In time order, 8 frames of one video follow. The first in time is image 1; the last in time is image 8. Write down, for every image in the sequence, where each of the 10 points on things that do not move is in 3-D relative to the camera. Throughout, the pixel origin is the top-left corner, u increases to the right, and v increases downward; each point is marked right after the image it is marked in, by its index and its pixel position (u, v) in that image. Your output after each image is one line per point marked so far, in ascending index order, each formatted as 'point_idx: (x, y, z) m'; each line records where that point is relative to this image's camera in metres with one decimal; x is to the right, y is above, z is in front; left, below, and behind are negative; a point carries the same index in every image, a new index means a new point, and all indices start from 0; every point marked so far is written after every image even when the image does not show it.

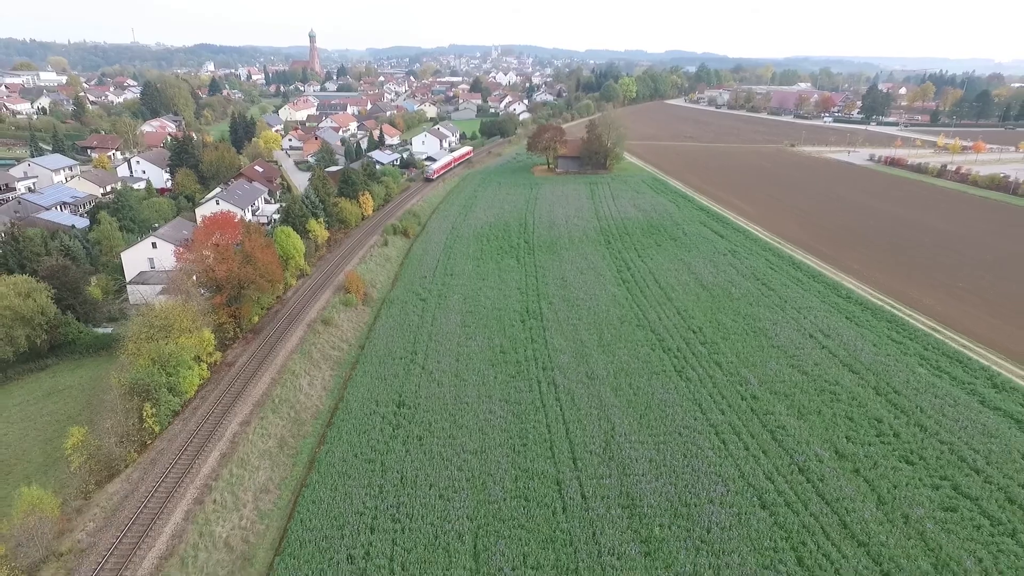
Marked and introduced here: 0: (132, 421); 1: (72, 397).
0: (-9.7, -3.4, +15.8) m
1: (-13.6, -3.3, +19.1) m
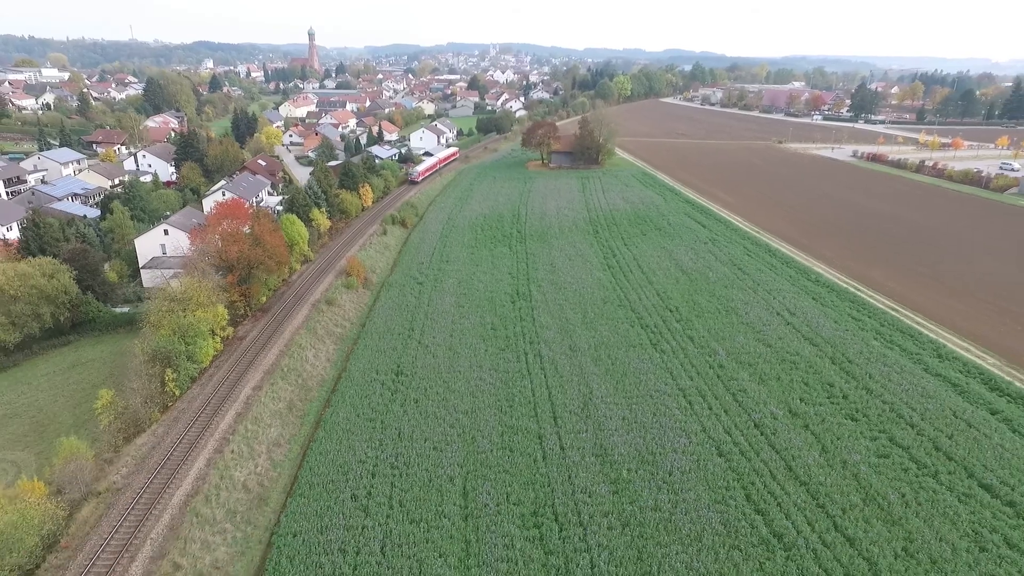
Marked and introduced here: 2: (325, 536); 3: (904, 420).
0: (-10.0, -2.7, +17.4) m
1: (-14.0, -2.6, +20.7) m
2: (-3.9, -5.1, +12.7) m
3: (+9.8, -3.3, +15.5) m
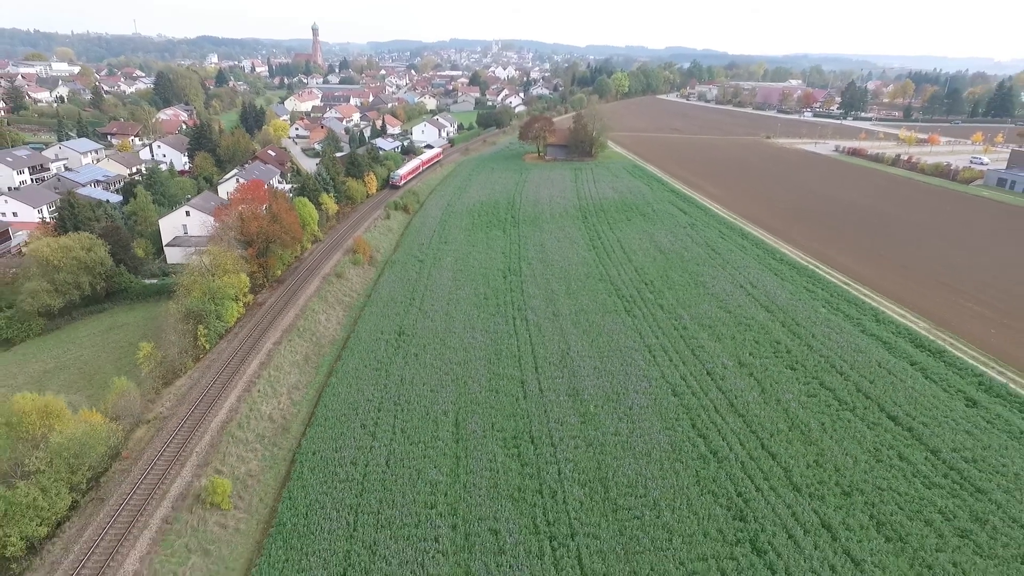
0: (-10.4, -1.7, +20.0) m
1: (-14.4, -1.5, +23.3) m
2: (-4.3, -4.0, +15.3) m
3: (+9.4, -2.3, +18.0) m
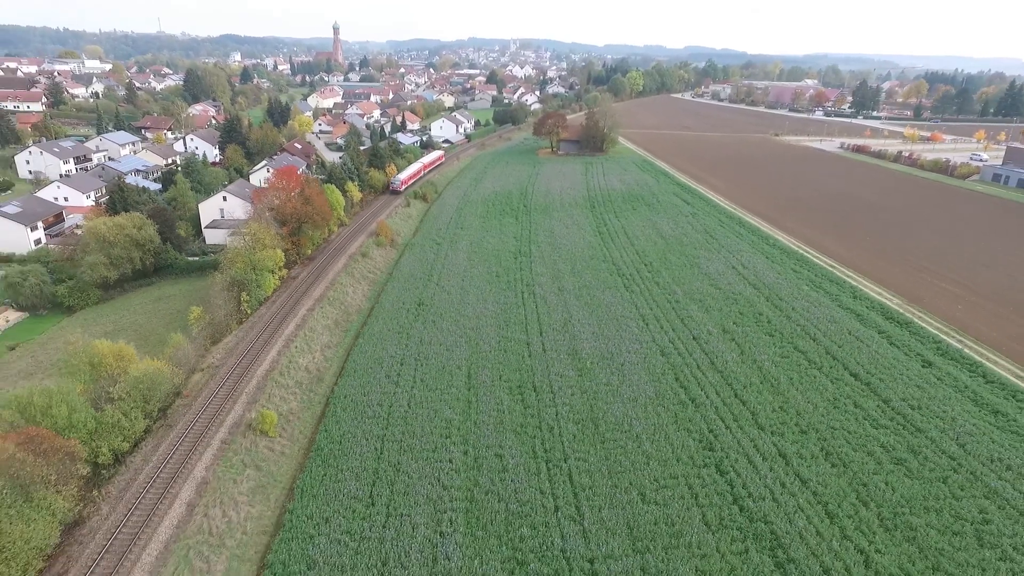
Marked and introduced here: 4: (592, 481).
0: (-10.2, -0.6, +22.5) m
1: (-14.0, -0.4, +25.9) m
2: (-4.1, -3.1, +17.7) m
3: (+9.7, -1.5, +20.1) m
4: (+1.8, -4.3, +13.8) m
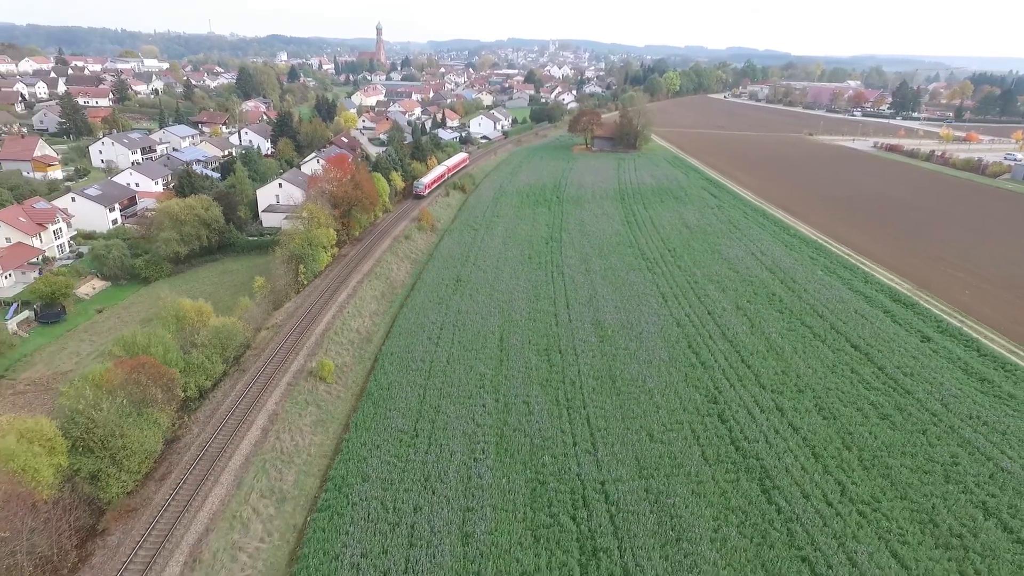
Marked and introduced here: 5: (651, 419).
0: (-8.9, +0.5, +25.2) m
1: (-12.6, +0.8, +28.8) m
2: (-3.2, -2.1, +20.0) m
3: (+10.7, -0.9, +21.6) m
4: (+2.4, -3.5, +15.8) m
5: (+3.6, -3.3, +15.9) m
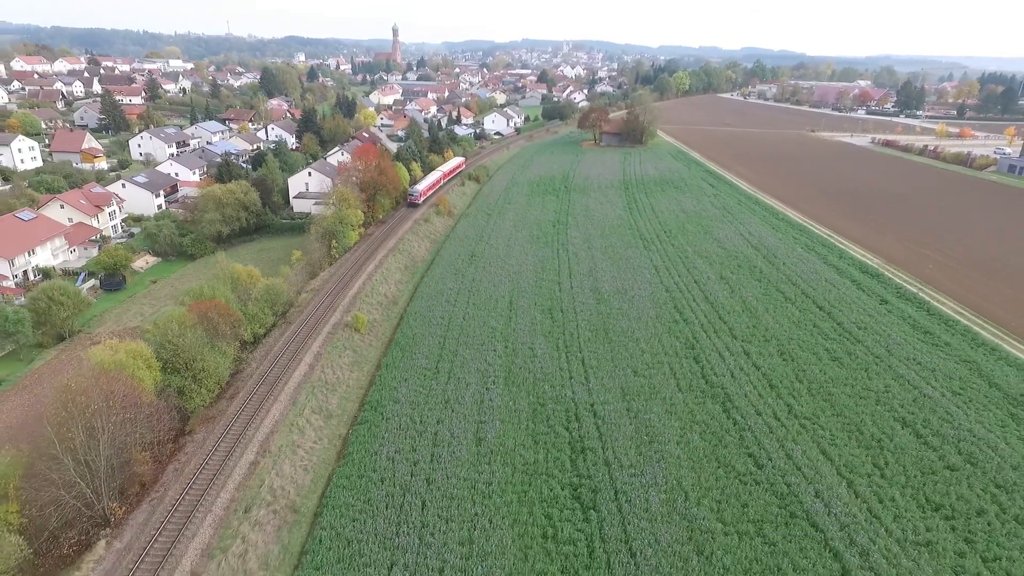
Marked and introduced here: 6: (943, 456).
0: (-8.5, +1.7, +28.3) m
1: (-12.1, +2.0, +31.9) m
2: (-3.0, -0.9, +23.0) m
3: (+11.0, +0.3, +24.3) m
4: (+2.6, -2.3, +18.7) m
5: (+3.8, -2.2, +18.7) m
6: (+9.6, -3.7, +13.8) m
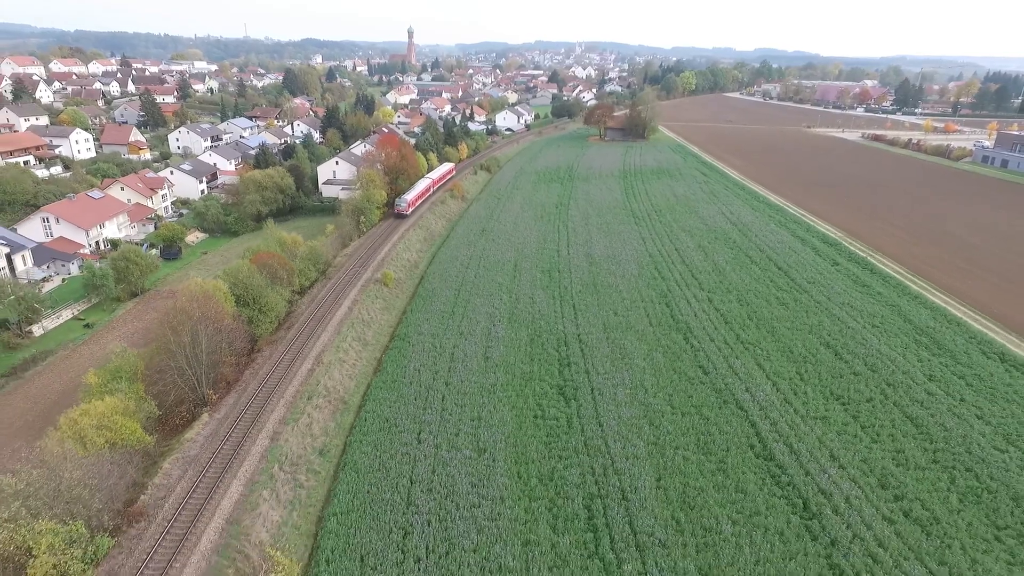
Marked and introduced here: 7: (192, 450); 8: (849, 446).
0: (-8.2, +3.3, +32.4) m
1: (-11.7, +3.6, +36.1) m
2: (-2.8, +0.7, +26.9) m
3: (+11.2, +1.8, +28.0) m
4: (+2.7, -0.7, +22.5) m
5: (+3.9, -0.6, +22.6) m
6: (+9.6, -2.2, +17.5) m
7: (-7.5, -3.8, +14.5) m
8: (+7.7, -3.6, +14.2) m
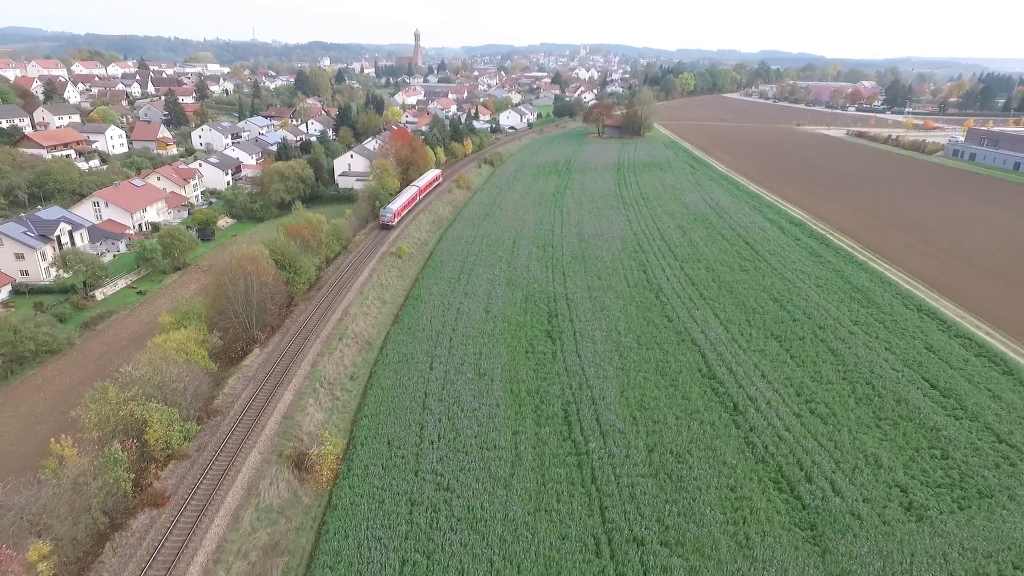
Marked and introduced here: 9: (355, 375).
0: (-8.2, +4.6, +35.9) m
1: (-11.7, +4.9, +39.7) m
2: (-2.8, +2.0, +30.5) m
3: (+11.2, +3.0, +31.4) m
4: (+2.6, +0.6, +26.0) m
5: (+3.8, +0.7, +26.0) m
6: (+9.5, -0.9, +21.0) m
7: (-7.7, -2.4, +18.1) m
8: (+7.6, -2.3, +17.6) m
9: (-4.8, -2.7, +18.8) m
